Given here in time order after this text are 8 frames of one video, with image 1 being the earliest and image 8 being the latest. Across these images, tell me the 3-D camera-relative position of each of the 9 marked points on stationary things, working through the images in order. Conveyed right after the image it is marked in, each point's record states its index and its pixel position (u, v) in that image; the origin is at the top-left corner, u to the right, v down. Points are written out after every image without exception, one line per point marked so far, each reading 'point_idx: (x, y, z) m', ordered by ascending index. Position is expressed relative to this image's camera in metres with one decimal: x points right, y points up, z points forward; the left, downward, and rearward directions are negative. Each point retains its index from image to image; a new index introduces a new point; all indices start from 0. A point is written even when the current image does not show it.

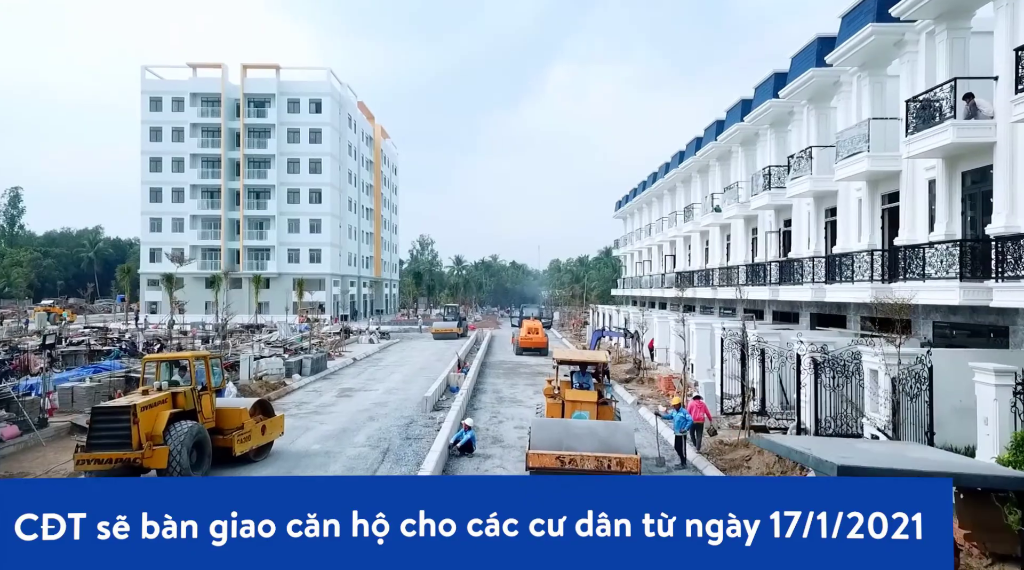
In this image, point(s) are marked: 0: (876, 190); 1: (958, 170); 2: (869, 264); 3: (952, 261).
0: (+8.1, +2.1, +17.0) m
1: (+8.2, +2.1, +14.0) m
2: (+7.5, +0.4, +16.3) m
3: (+7.6, +0.4, +13.3) m
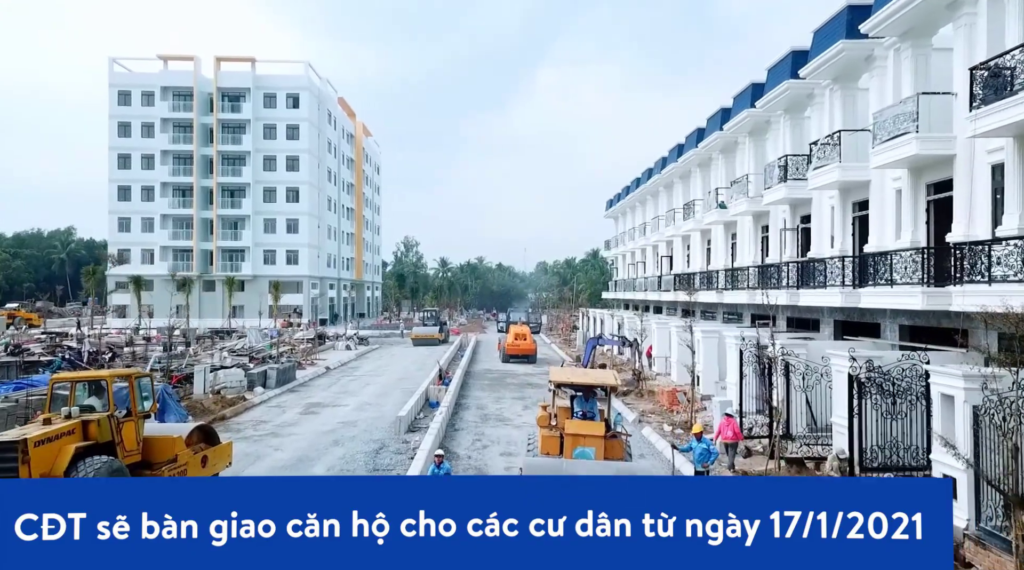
0: (+7.7, +2.0, +17.7) m
1: (+7.9, +2.0, +14.7) m
2: (+7.2, +0.3, +16.9) m
3: (+7.4, +0.3, +14.0) m
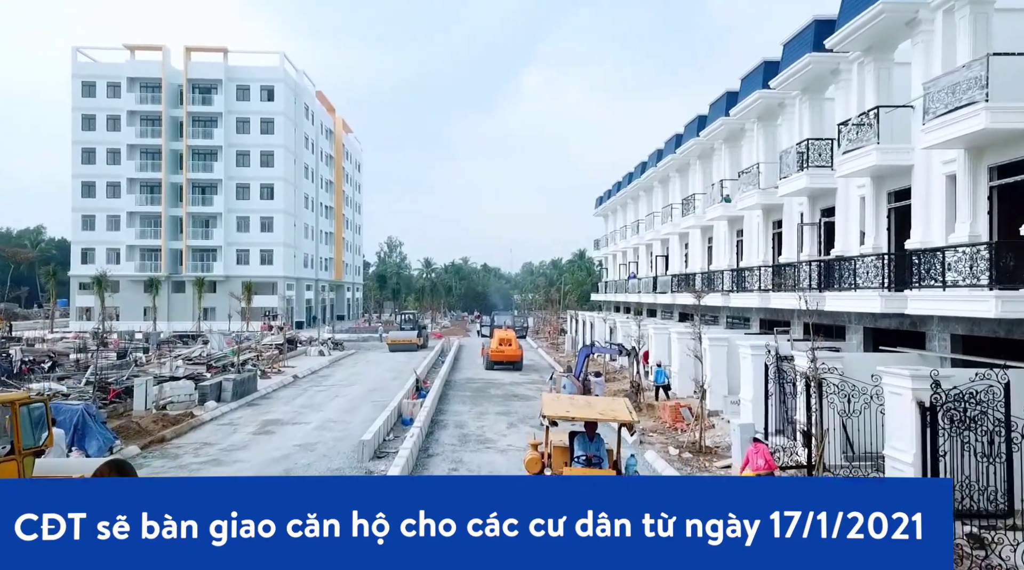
0: (+7.3, +1.9, +18.4) m
1: (+7.5, +1.9, +15.3) m
2: (+6.8, +0.2, +17.6) m
3: (+7.0, +0.2, +14.7) m
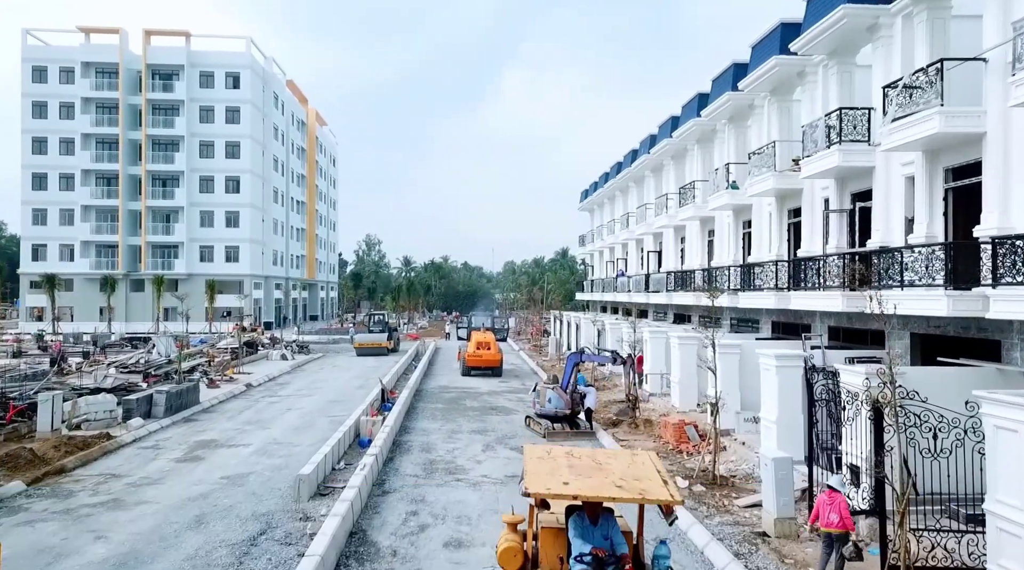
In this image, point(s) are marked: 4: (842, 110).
0: (+6.8, +2.0, +15.7) m
1: (+7.0, +2.0, +12.6) m
2: (+6.3, +0.3, +14.8) m
3: (+6.6, +0.3, +11.9) m
4: (+6.1, +3.3, +14.2) m
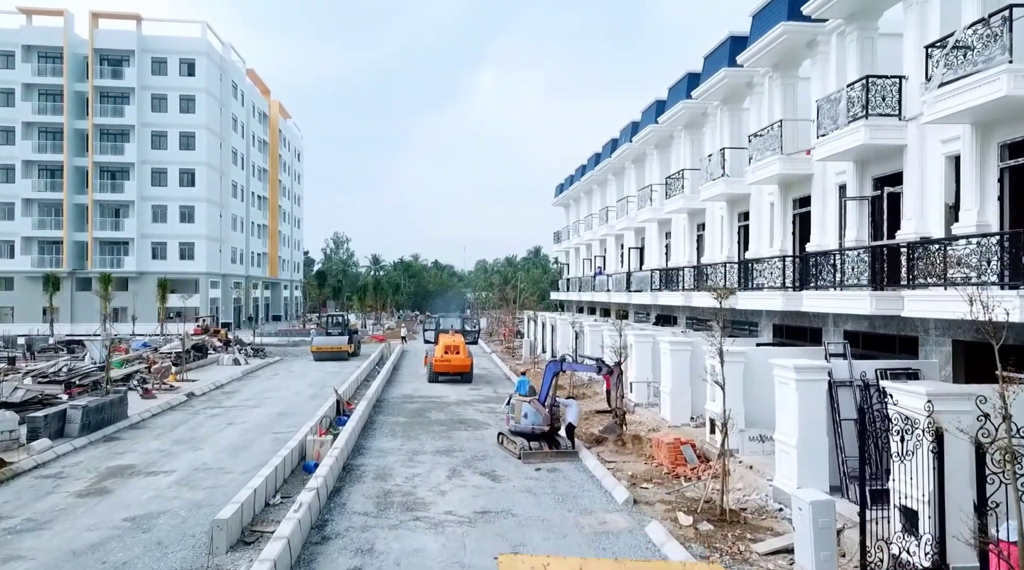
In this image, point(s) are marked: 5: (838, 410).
0: (+6.3, +2.0, +13.6) m
1: (+6.6, +2.0, +10.5) m
2: (+5.8, +0.3, +12.7) m
3: (+6.2, +0.3, +9.9) m
4: (+5.7, +3.3, +12.2) m
5: (+4.8, -1.8, +11.3) m
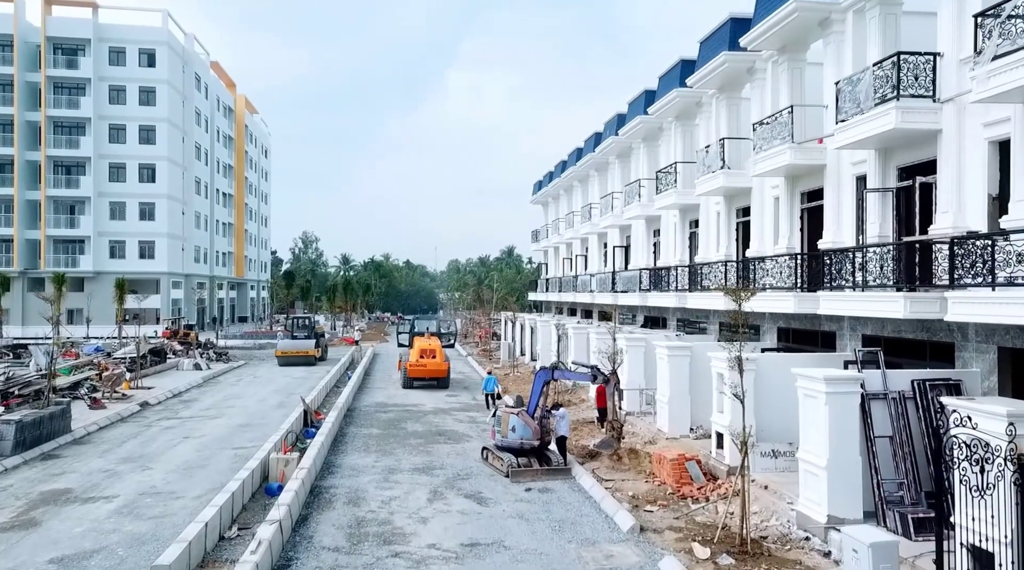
0: (+6.1, +2.0, +12.4) m
1: (+6.6, +2.0, +9.3) m
2: (+5.6, +0.3, +11.5) m
3: (+6.1, +0.3, +8.6) m
4: (+5.5, +3.3, +10.9) m
5: (+4.7, -1.8, +10.0) m
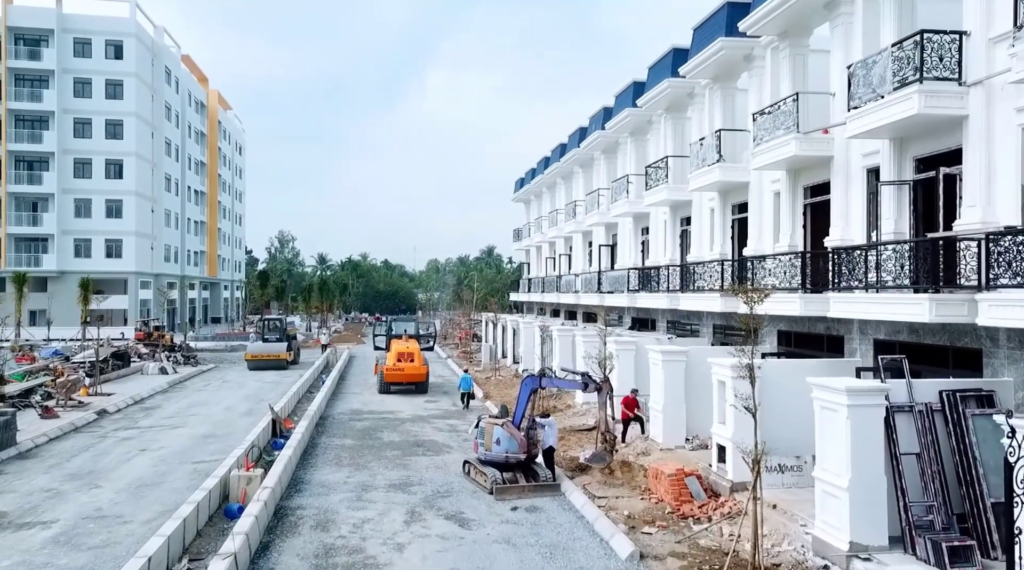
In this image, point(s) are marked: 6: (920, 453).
0: (+5.9, +2.0, +11.4) m
1: (+6.4, +2.0, +8.4) m
2: (+5.4, +0.3, +10.6) m
3: (+6.0, +0.3, +7.7) m
4: (+5.4, +3.3, +10.0) m
5: (+4.6, -1.9, +9.1) m
6: (+4.8, -2.0, +9.1) m
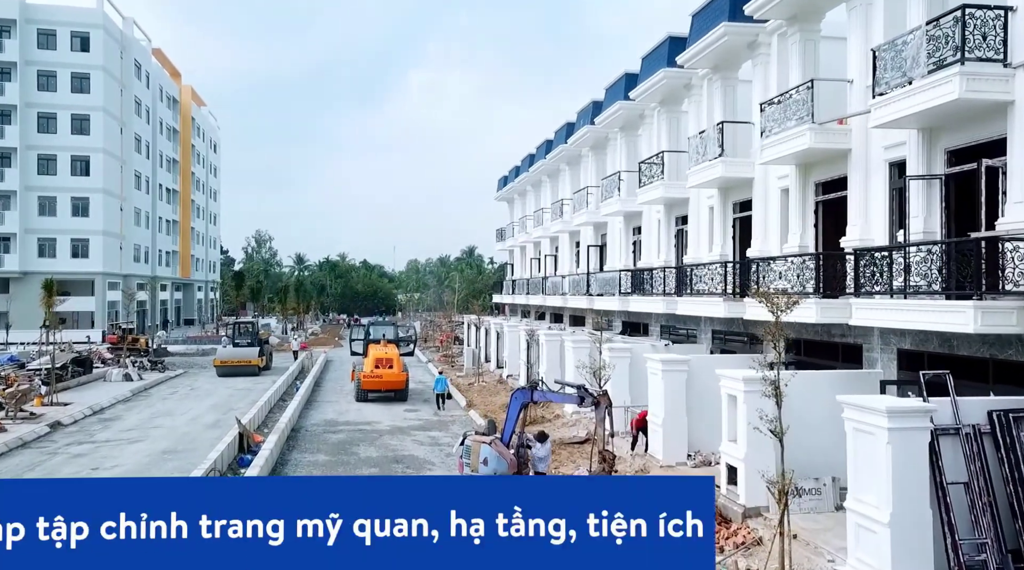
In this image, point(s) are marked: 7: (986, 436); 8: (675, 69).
0: (+5.7, +1.9, +10.4) m
1: (+6.4, +1.9, +7.4) m
2: (+5.3, +0.2, +9.5) m
3: (+6.0, +0.2, +6.7) m
4: (+5.3, +3.2, +8.9) m
5: (+4.5, -1.9, +8.0) m
6: (+4.8, -2.1, +8.0) m
7: (+5.1, -1.6, +8.2) m
8: (+3.8, +5.1, +18.0) m
